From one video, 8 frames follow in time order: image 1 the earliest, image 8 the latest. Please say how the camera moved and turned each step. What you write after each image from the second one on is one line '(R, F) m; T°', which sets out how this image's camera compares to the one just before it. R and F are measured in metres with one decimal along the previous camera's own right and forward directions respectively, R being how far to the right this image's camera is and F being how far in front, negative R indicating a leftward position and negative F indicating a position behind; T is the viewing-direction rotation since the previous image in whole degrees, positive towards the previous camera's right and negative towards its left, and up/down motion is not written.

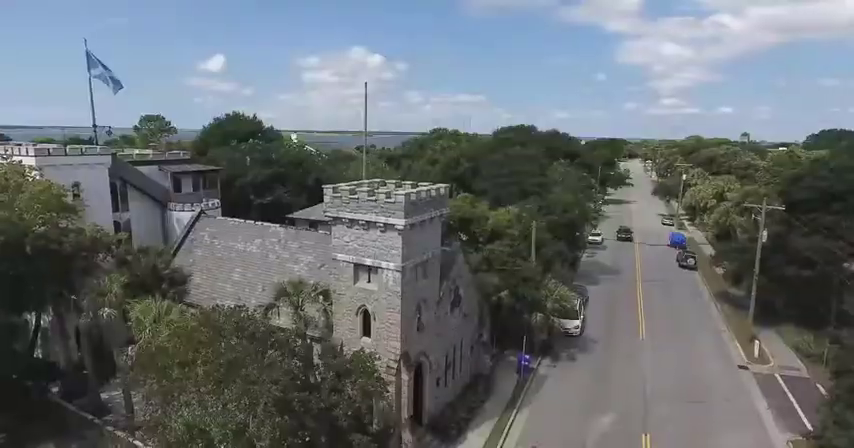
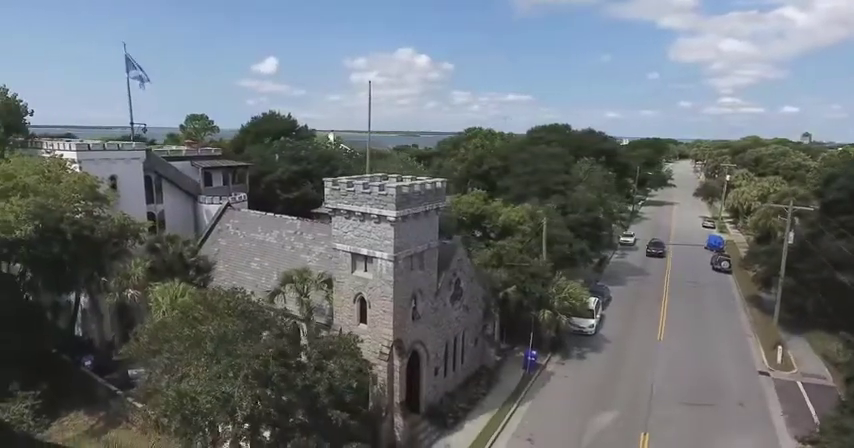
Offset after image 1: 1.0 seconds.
(+2.4, -0.8) m; -5°
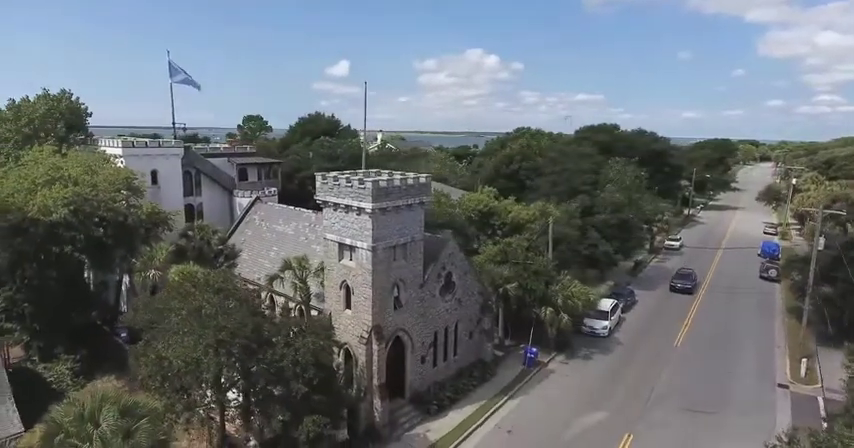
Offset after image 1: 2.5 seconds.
(+4.3, -0.9) m; -8°
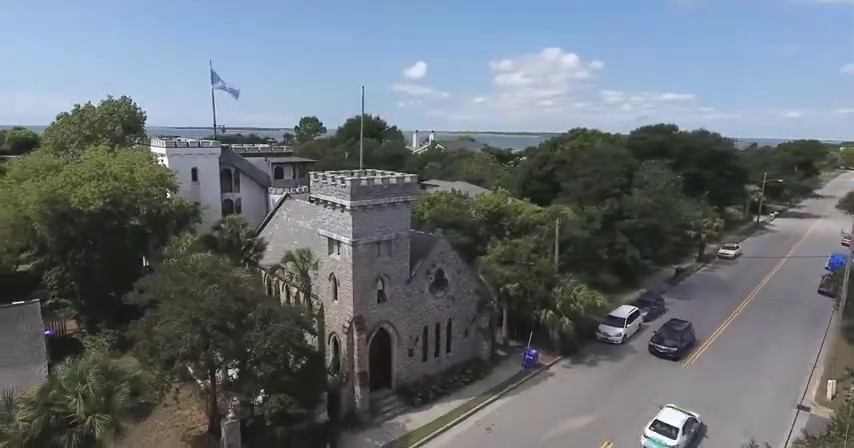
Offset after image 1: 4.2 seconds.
(+4.9, -0.6) m; -9°
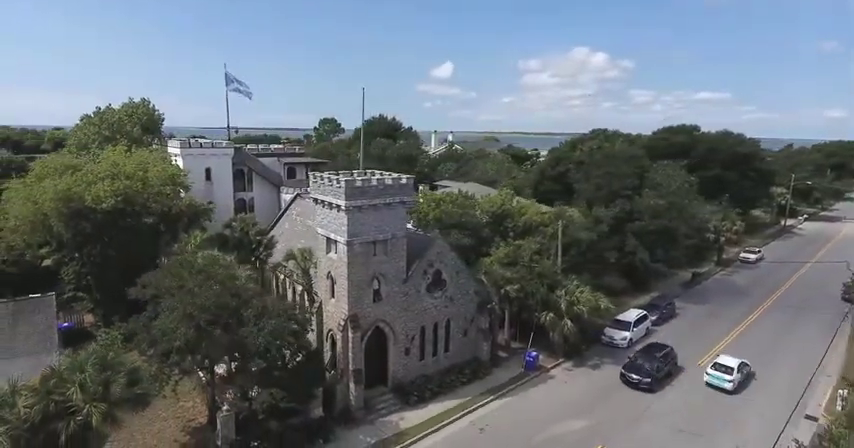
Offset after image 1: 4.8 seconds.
(+1.7, -0.2) m; -3°
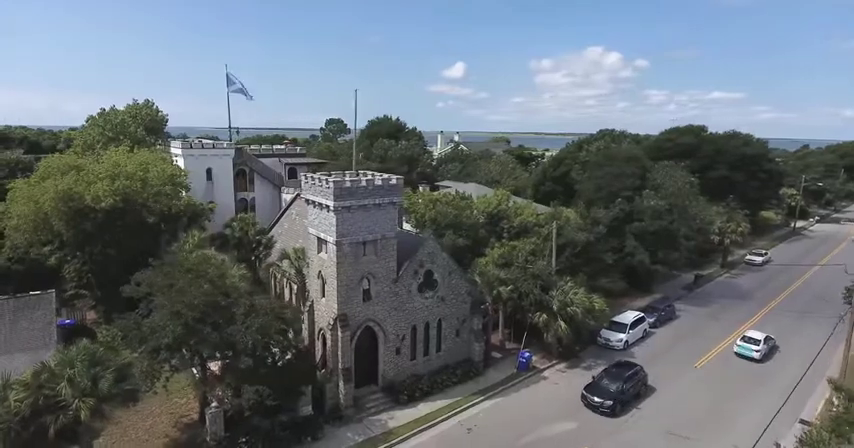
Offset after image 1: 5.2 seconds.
(+1.3, -0.1) m; -2°
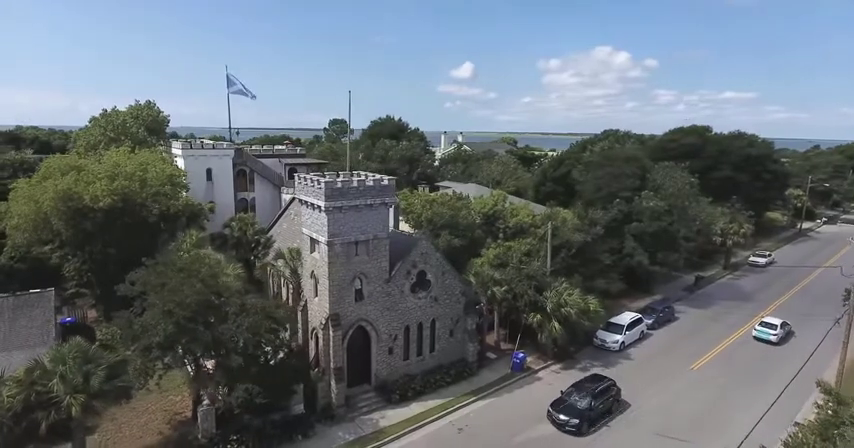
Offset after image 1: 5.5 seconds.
(+0.9, -0.1) m; -1°
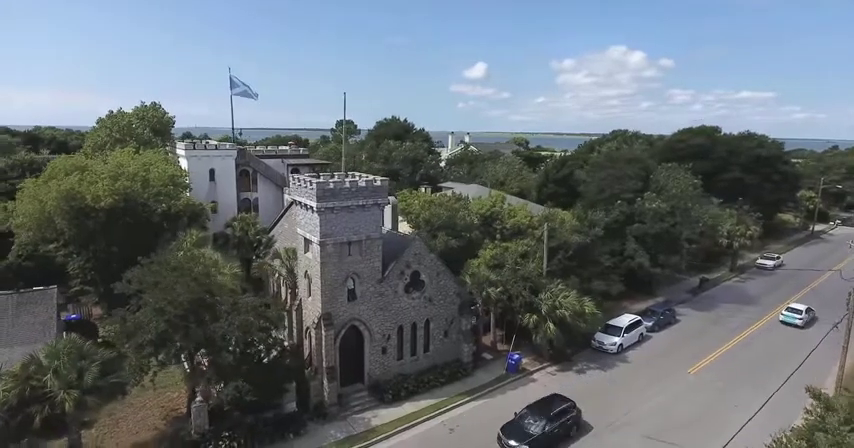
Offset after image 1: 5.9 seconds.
(+1.2, -0.1) m; -2°
